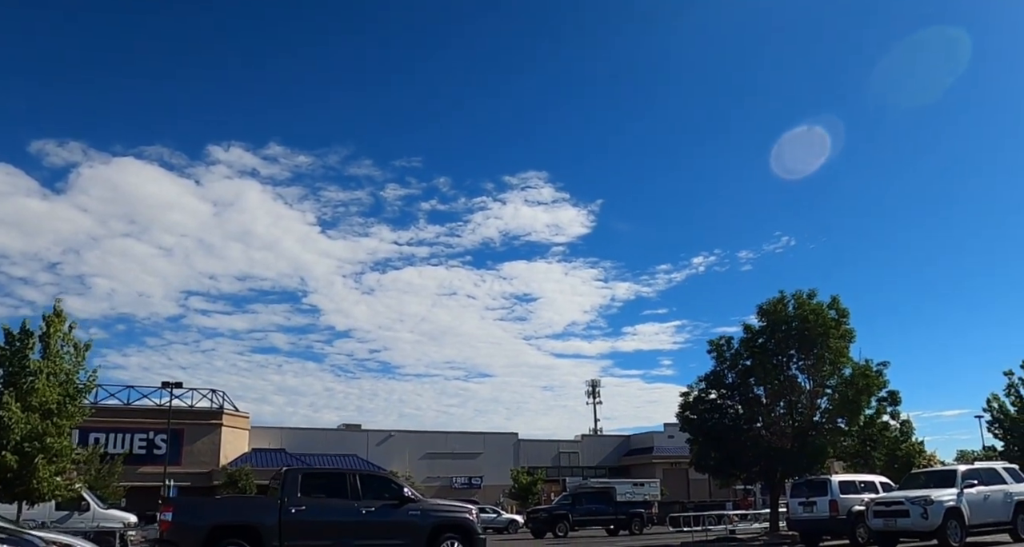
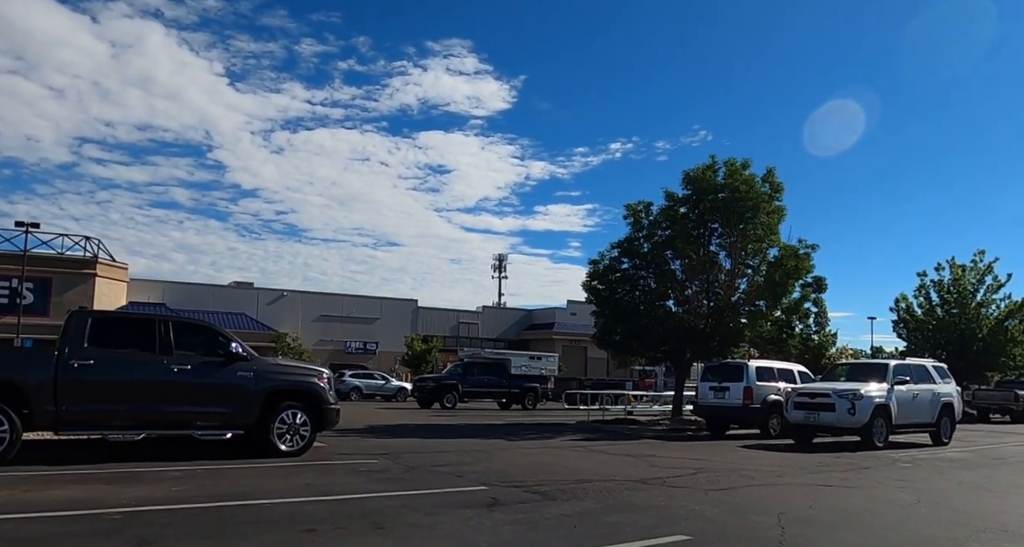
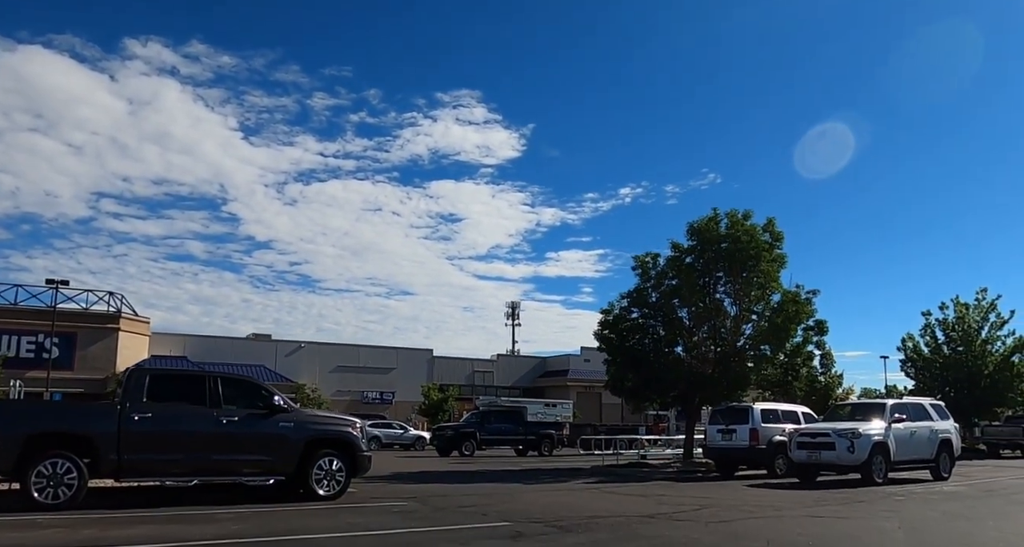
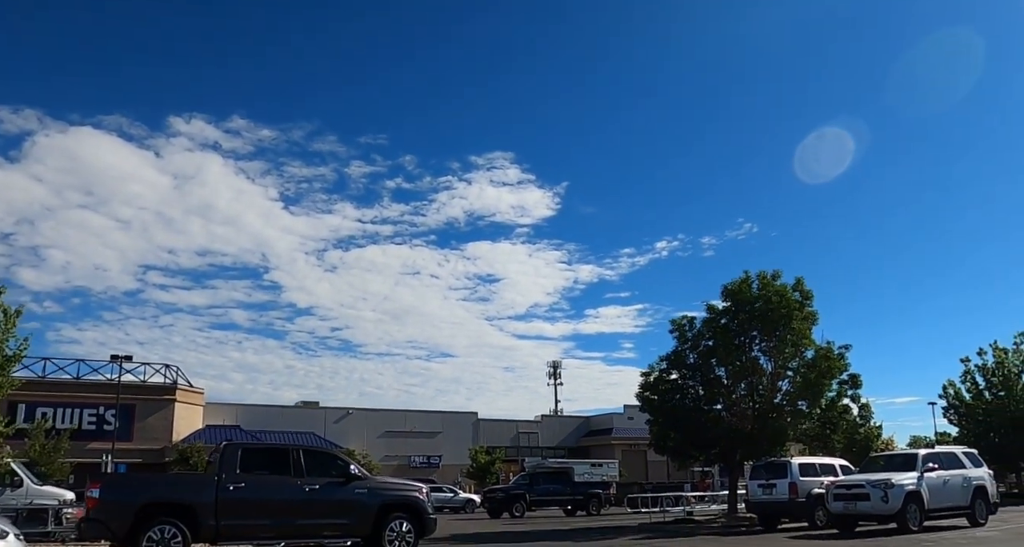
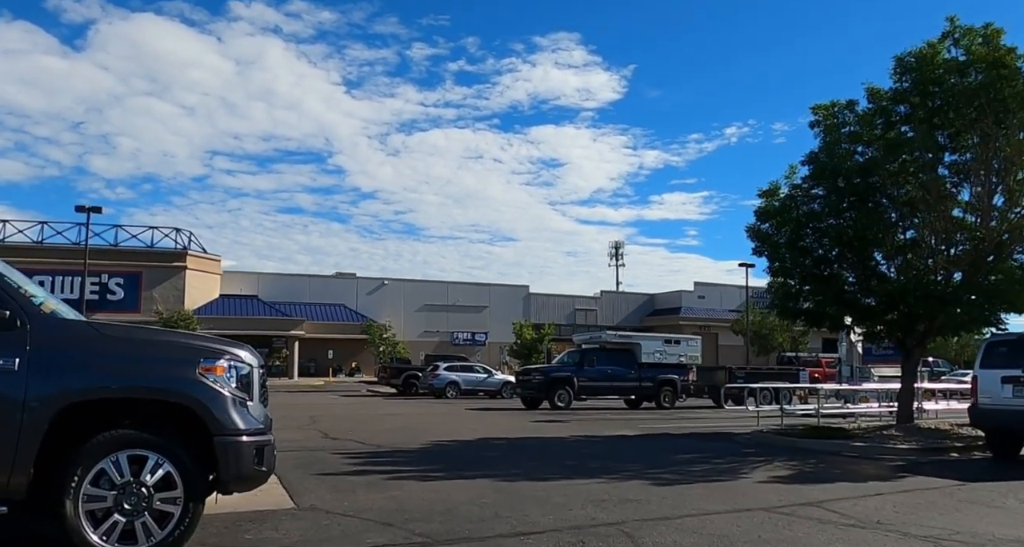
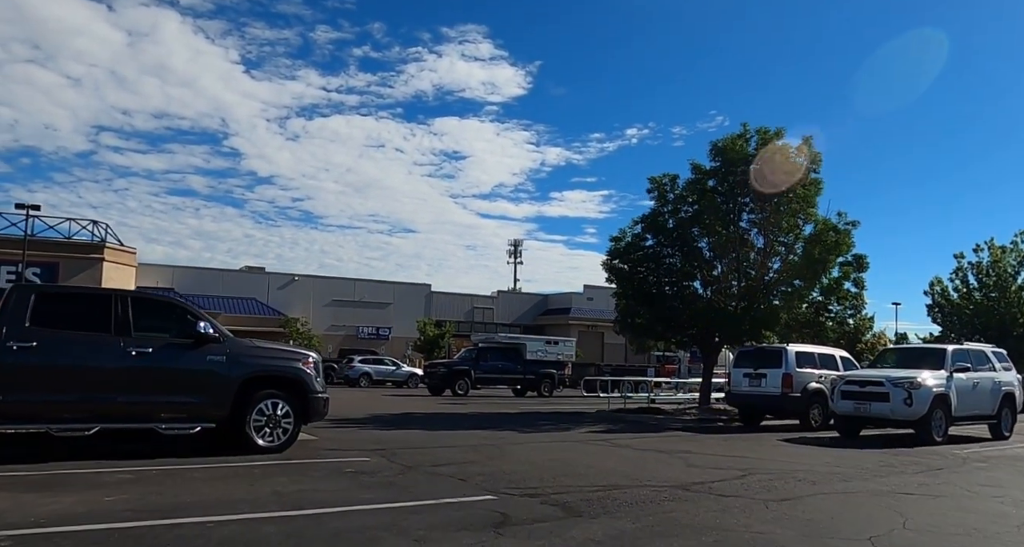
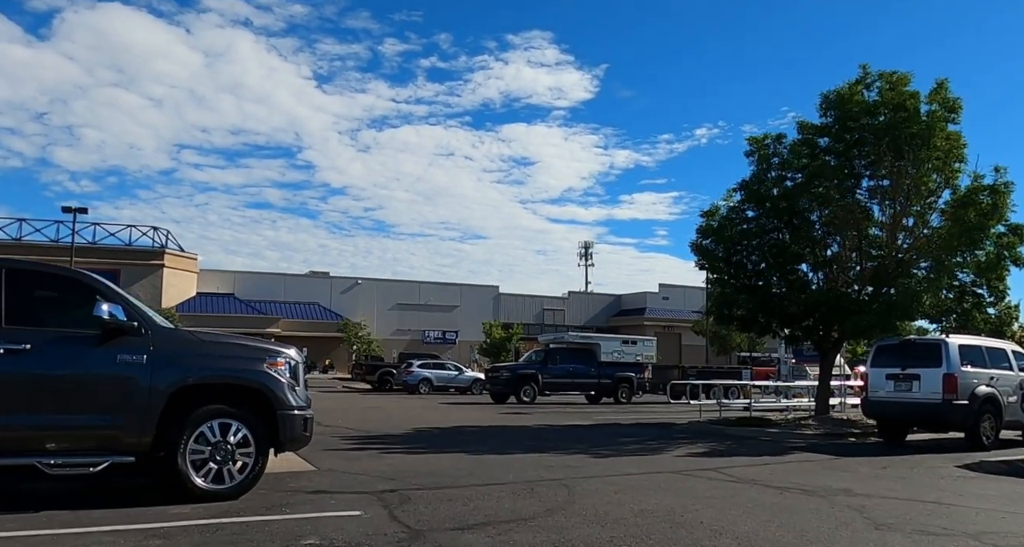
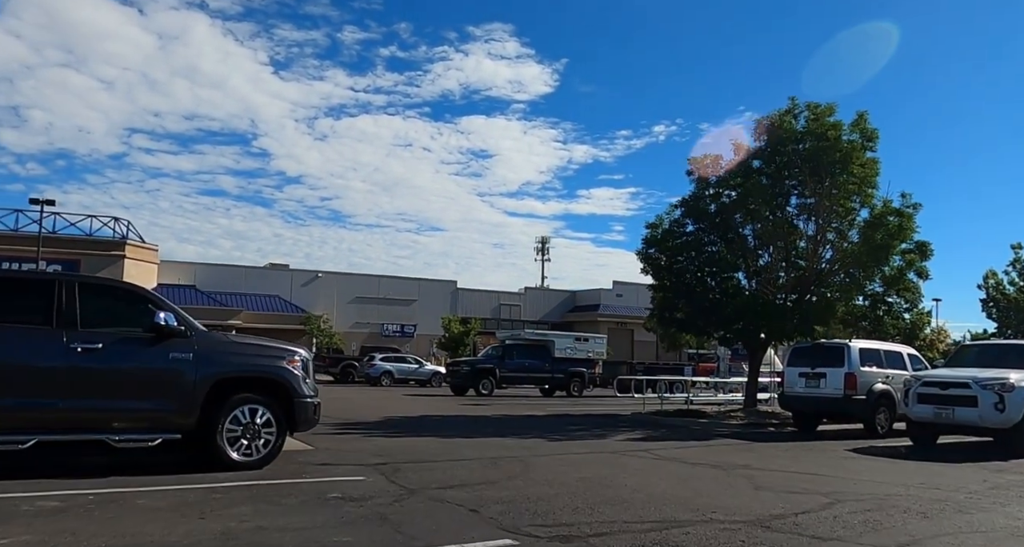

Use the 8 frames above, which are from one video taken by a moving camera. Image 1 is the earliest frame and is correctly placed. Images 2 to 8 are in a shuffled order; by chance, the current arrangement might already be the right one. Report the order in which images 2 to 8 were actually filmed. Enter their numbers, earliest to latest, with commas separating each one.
4, 3, 2, 6, 8, 7, 5
